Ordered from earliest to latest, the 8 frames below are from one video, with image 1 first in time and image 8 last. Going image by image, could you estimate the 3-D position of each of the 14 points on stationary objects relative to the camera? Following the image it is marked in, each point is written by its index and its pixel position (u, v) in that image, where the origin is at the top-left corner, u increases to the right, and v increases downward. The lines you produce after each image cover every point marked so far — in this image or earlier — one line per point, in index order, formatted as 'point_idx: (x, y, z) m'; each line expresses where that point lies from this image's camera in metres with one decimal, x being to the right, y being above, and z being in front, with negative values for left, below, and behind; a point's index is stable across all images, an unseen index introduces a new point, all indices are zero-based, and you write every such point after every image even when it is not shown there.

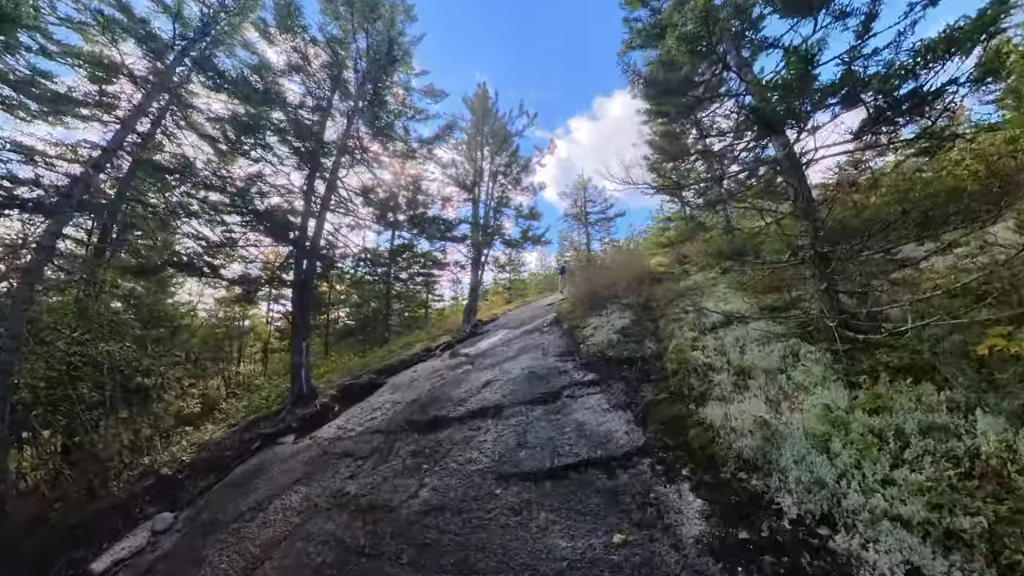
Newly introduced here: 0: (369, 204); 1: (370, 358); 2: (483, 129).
0: (-19.3, +11.5, +13.1) m
1: (-20.9, -10.2, +14.6) m
2: (-5.2, +30.1, +18.6) m
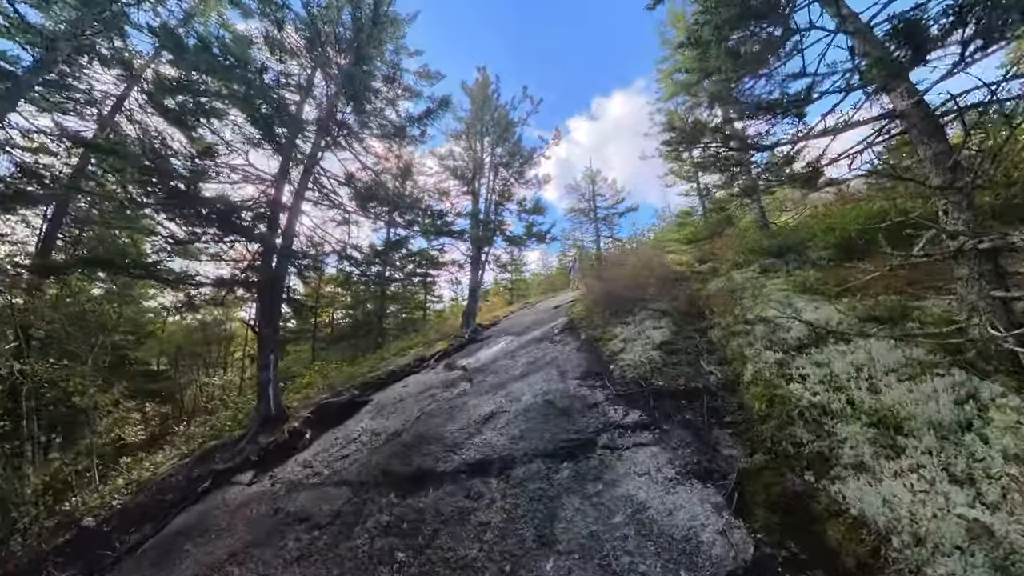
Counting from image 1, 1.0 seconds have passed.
0: (-18.8, +11.2, +11.5) m
1: (-20.3, -10.5, +13.0) m
2: (-4.7, +29.9, +16.9) m
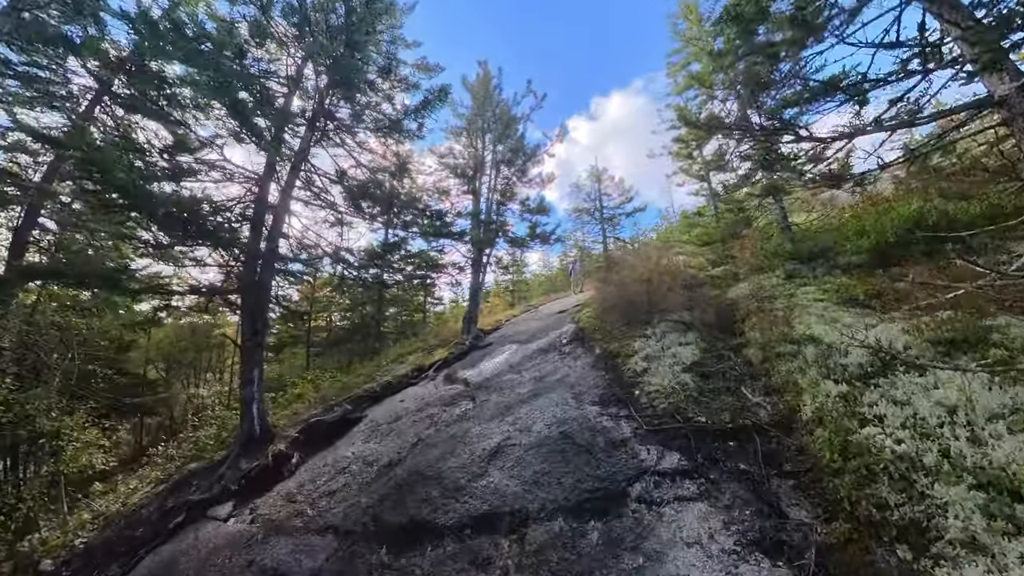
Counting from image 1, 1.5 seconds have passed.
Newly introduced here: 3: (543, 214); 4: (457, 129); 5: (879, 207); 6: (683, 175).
0: (-18.3, +10.6, +10.8) m
1: (-19.8, -11.1, +12.3) m
2: (-4.2, +29.3, +16.2) m
3: (+5.4, +11.9, +15.6) m
4: (-8.8, +26.1, +16.2) m
5: (+33.2, +7.4, +9.0) m
6: (+30.9, +21.0, +17.7) m
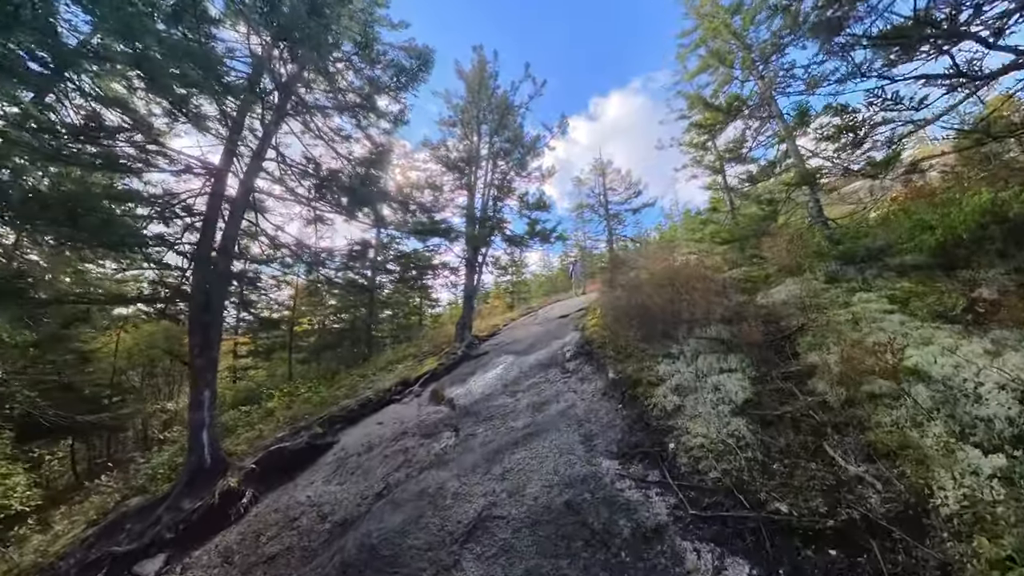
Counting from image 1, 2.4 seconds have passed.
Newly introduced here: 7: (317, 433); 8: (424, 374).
0: (-18.8, +10.1, +9.6) m
1: (-20.2, -11.6, +11.2) m
2: (-4.7, +28.9, +14.9) m
3: (+4.9, +11.5, +14.4) m
4: (-9.2, +25.6, +15.0) m
5: (+32.8, +7.0, +7.6) m
6: (+30.5, +20.6, +16.3) m
7: (-15.4, -11.4, +7.7) m
8: (-8.5, -8.3, +9.4) m
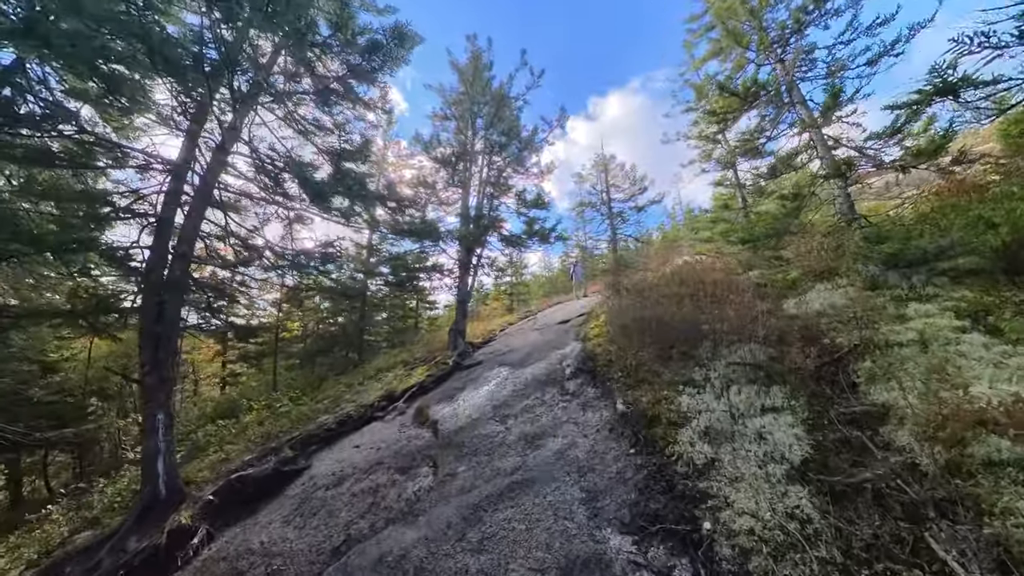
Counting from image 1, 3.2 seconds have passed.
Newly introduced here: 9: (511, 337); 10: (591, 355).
0: (-19.3, +9.6, +8.8) m
1: (-20.7, -12.1, +10.4) m
2: (-5.2, +28.3, +14.0) m
3: (+4.4, +11.0, +13.4) m
4: (-9.8, +25.1, +14.1) m
5: (+32.2, +6.5, +6.6) m
6: (+29.9, +20.1, +15.2) m
7: (-15.9, -11.9, +6.9) m
8: (-9.1, -8.8, +8.6) m
9: (-0.2, -5.3, +10.5) m
10: (+5.3, -4.5, +6.6) m
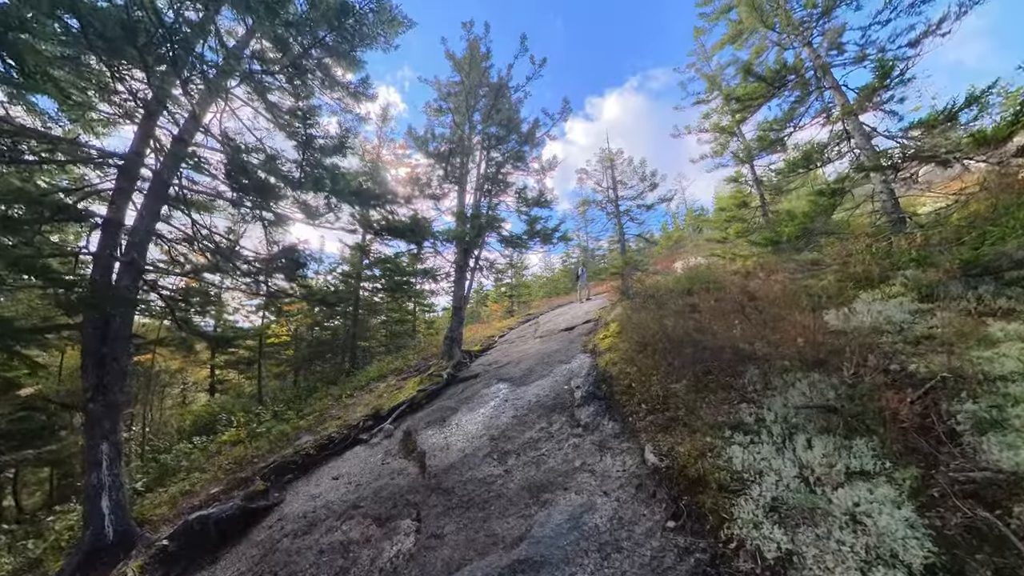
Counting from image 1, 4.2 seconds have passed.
0: (-19.3, +8.9, +7.9) m
1: (-20.7, -12.8, +9.6) m
2: (-5.3, +27.8, +13.0) m
3: (+4.4, +10.5, +12.5) m
4: (-9.8, +24.5, +13.2) m
5: (+32.2, +6.0, +5.6) m
6: (+29.9, +19.6, +14.3) m
7: (-15.9, -12.6, +6.1) m
8: (-9.0, -9.4, +7.8) m
9: (-0.2, -5.9, +9.7) m
10: (+5.3, -5.1, +5.7) m
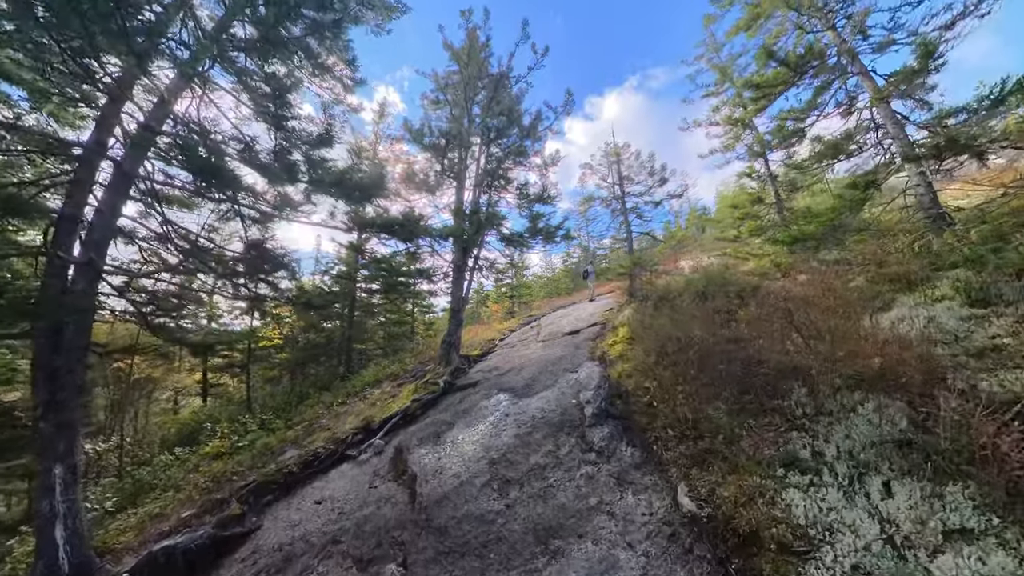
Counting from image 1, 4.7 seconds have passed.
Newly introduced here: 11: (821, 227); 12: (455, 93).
0: (-19.2, +8.8, +7.3) m
1: (-20.6, -12.9, +9.0) m
2: (-5.2, +27.6, +12.4) m
3: (+4.5, +10.3, +11.9) m
4: (-9.7, +24.3, +12.5) m
5: (+32.3, +5.9, +5.0) m
6: (+30.0, +19.5, +13.6) m
7: (-15.8, -12.7, +5.5) m
8: (-8.9, -9.6, +7.2) m
9: (0.0, -6.1, +9.1) m
10: (+5.5, -5.3, +5.1) m
11: (+23.5, +4.6, +7.4) m
12: (-7.3, +25.0, +12.5) m
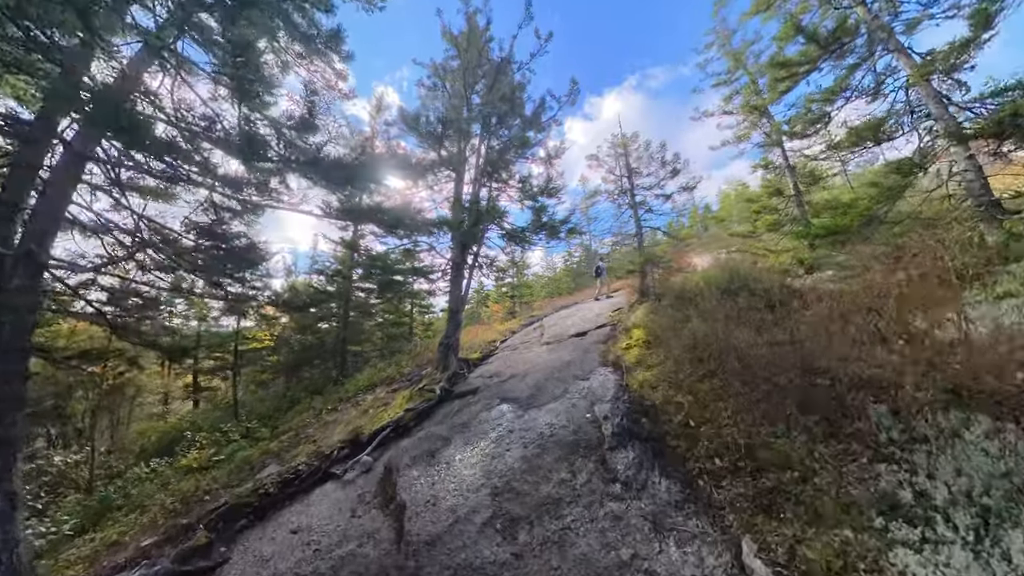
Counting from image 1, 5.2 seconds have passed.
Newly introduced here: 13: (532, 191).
0: (-19.0, +8.9, +6.6) m
1: (-20.3, -12.8, +8.4) m
2: (-5.0, +27.7, +11.7) m
3: (+4.7, +10.5, +11.2) m
4: (-9.5, +24.5, +11.9) m
5: (+32.5, +6.1, +4.2) m
6: (+30.2, +19.7, +12.9) m
7: (-15.5, -12.6, +4.8) m
8: (-8.7, -9.5, +6.5) m
9: (+0.2, -5.9, +8.4) m
10: (+5.7, -5.1, +4.4) m
11: (+23.8, +4.8, +6.7) m
12: (-7.1, +25.2, +11.8) m
13: (+2.1, +11.0, +11.2) m
